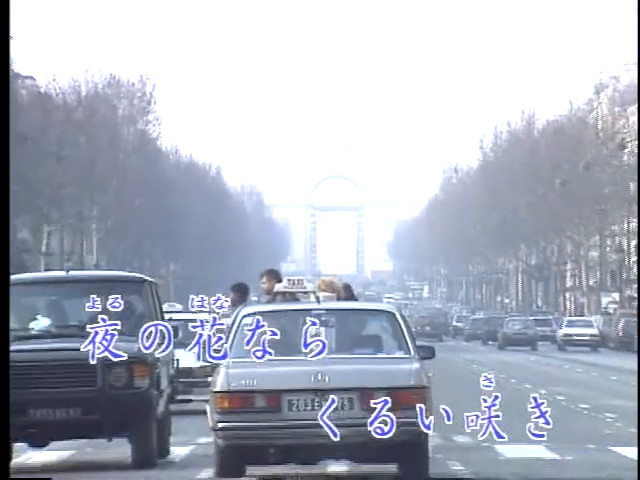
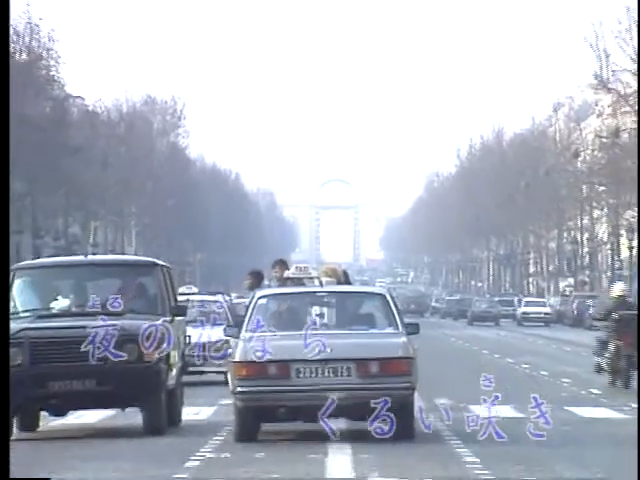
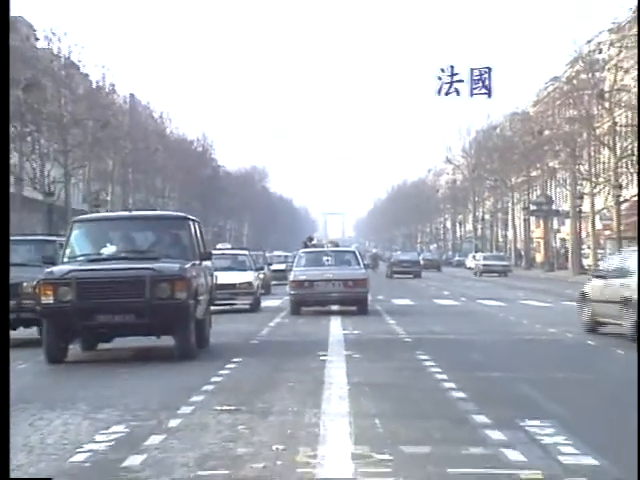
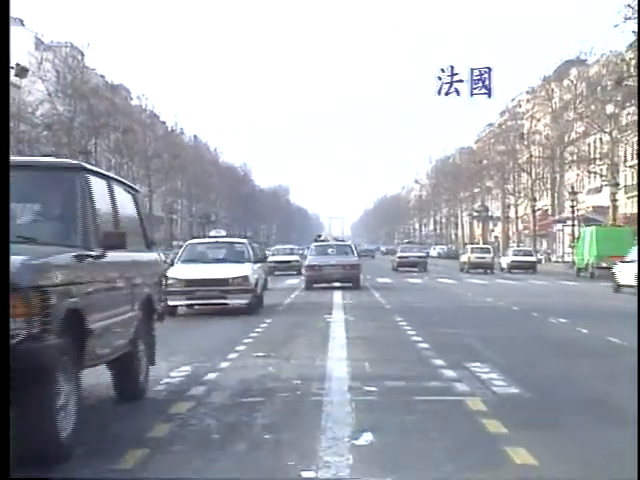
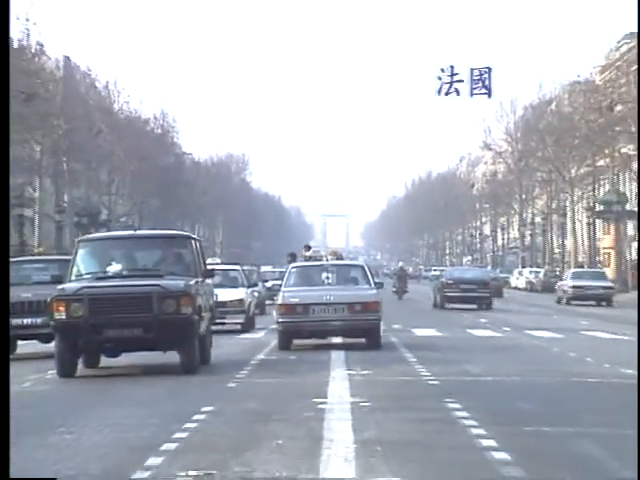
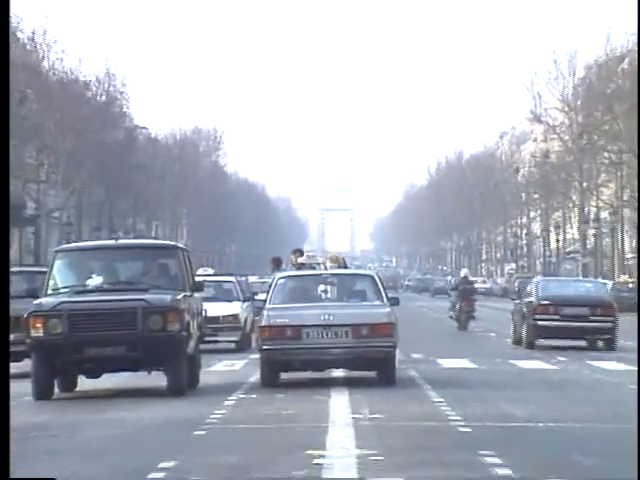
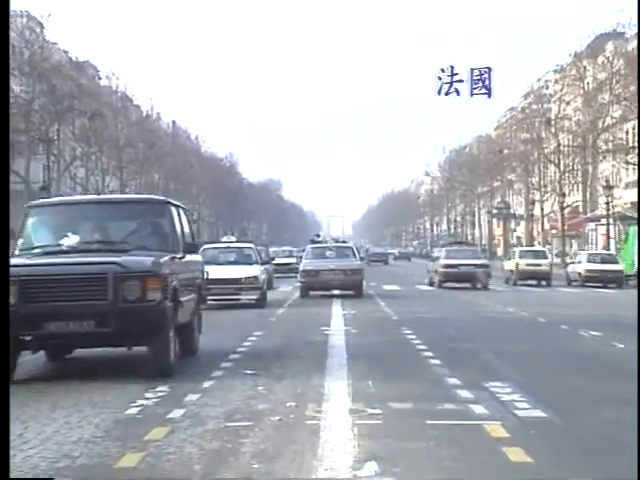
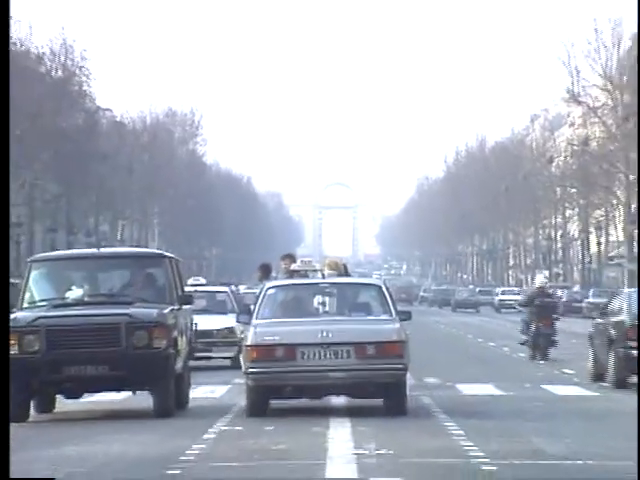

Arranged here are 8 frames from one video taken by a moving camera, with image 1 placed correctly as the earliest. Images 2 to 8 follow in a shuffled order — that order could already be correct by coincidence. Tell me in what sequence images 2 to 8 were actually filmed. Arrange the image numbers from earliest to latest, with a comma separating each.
2, 8, 6, 5, 3, 7, 4
